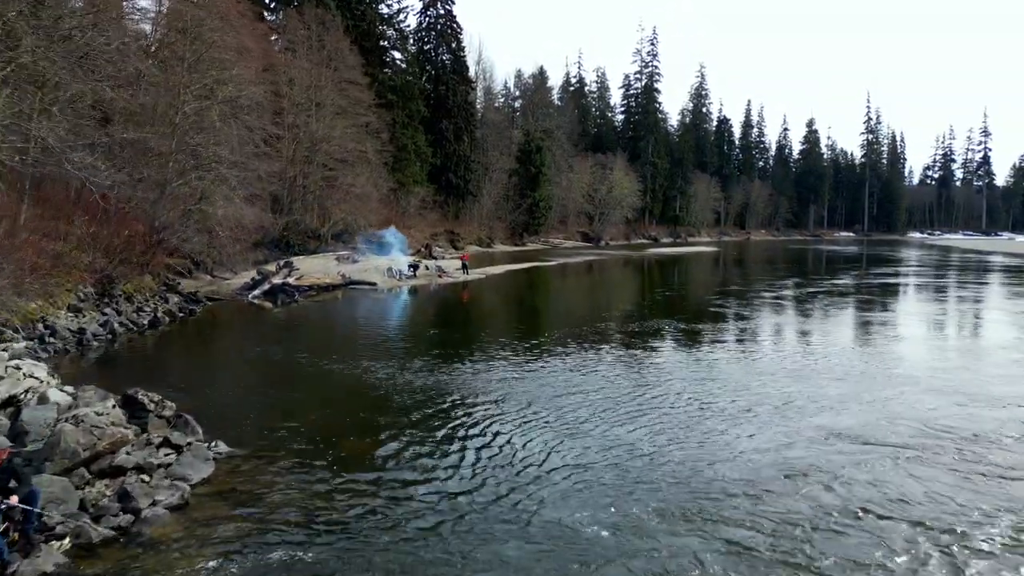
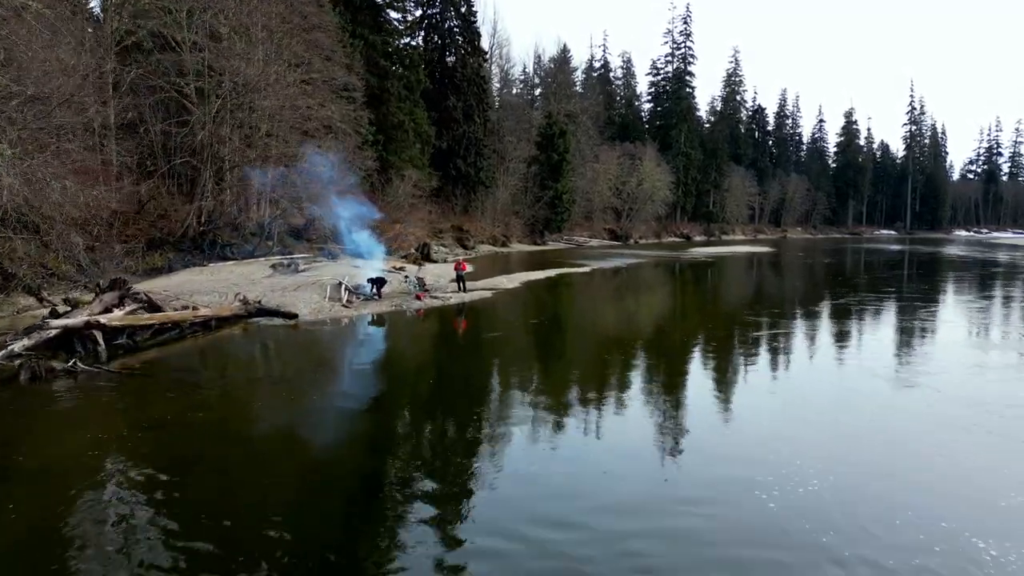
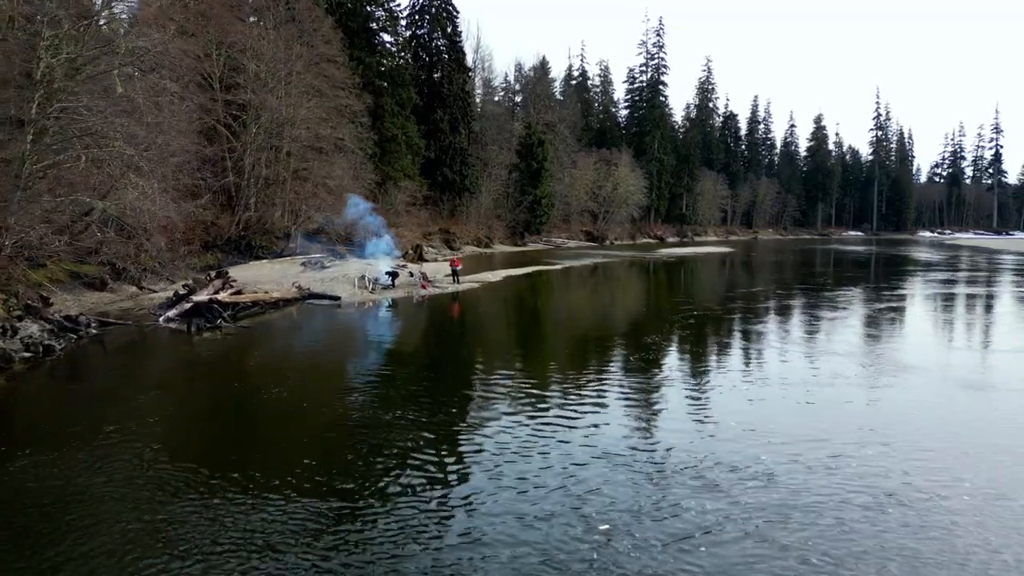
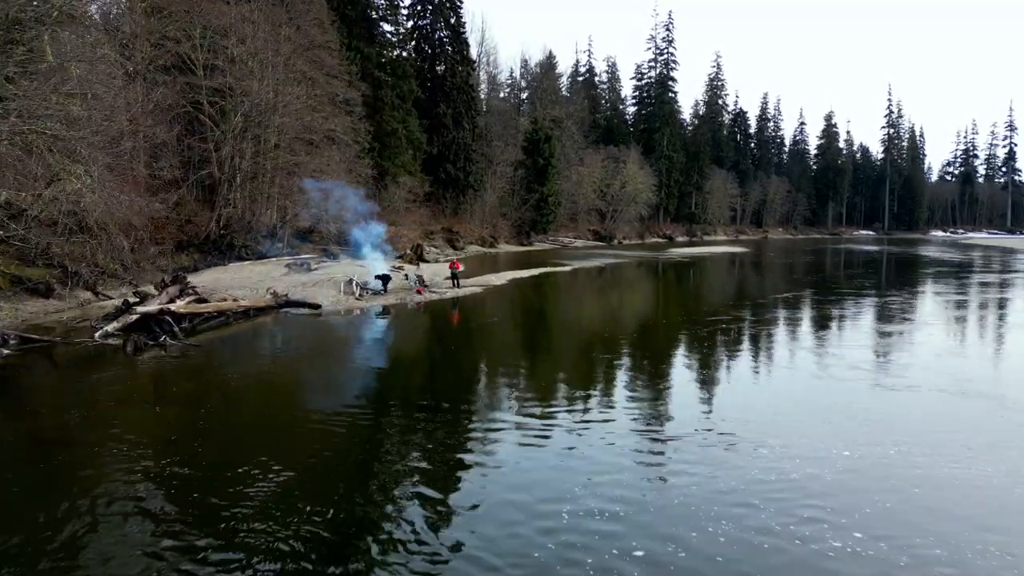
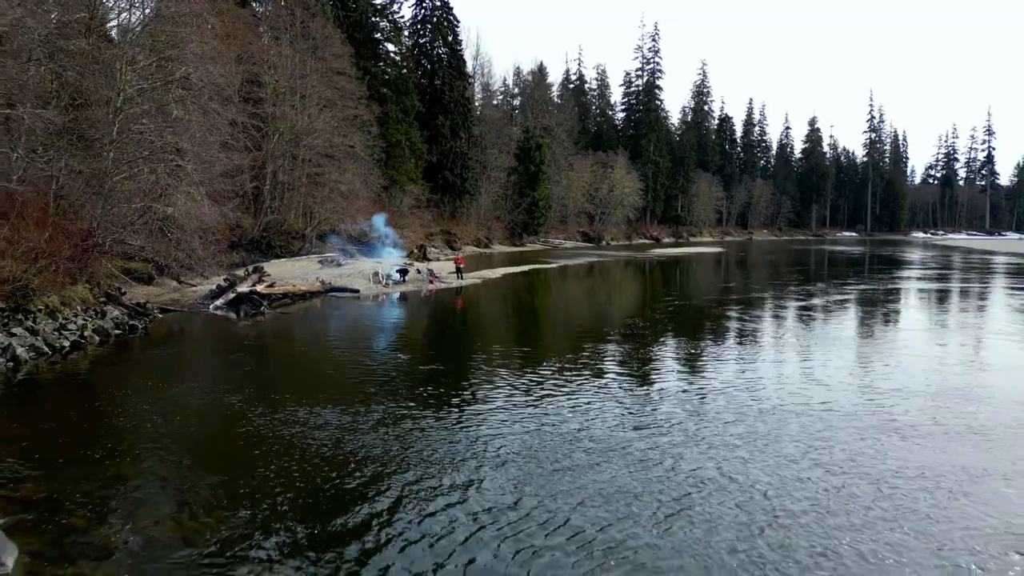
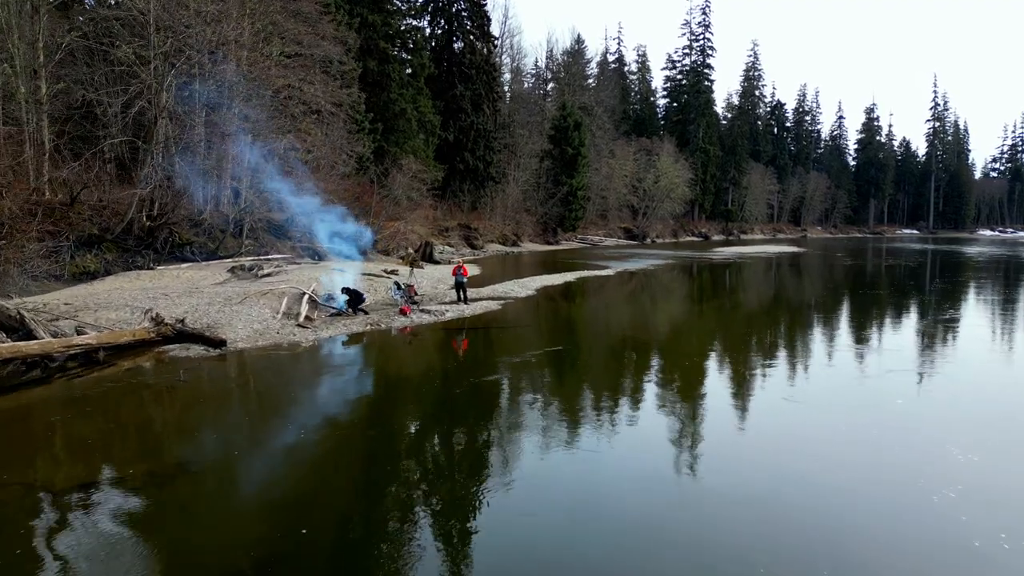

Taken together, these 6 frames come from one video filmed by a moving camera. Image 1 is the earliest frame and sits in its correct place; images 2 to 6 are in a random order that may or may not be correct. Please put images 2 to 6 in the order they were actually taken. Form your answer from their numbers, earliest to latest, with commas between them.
5, 3, 4, 2, 6
